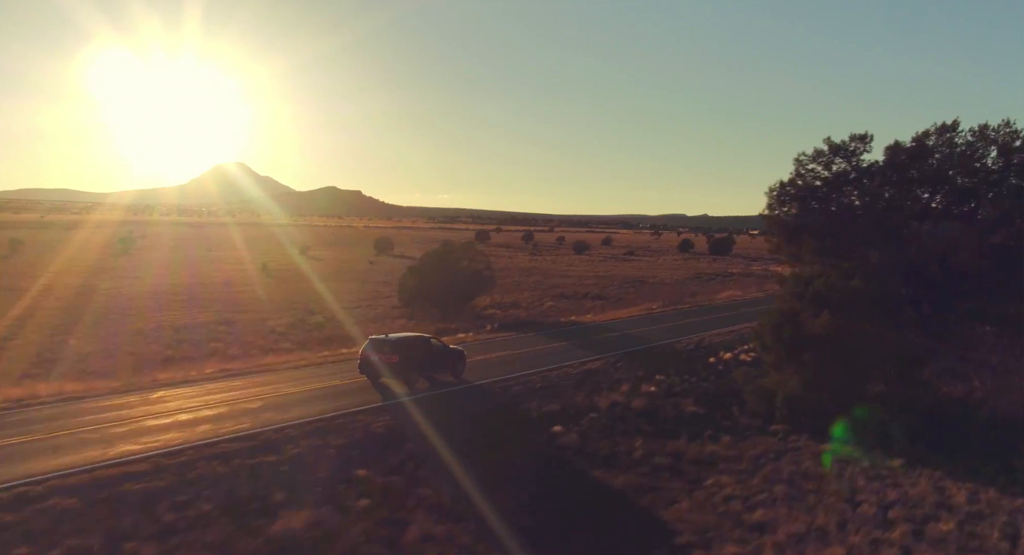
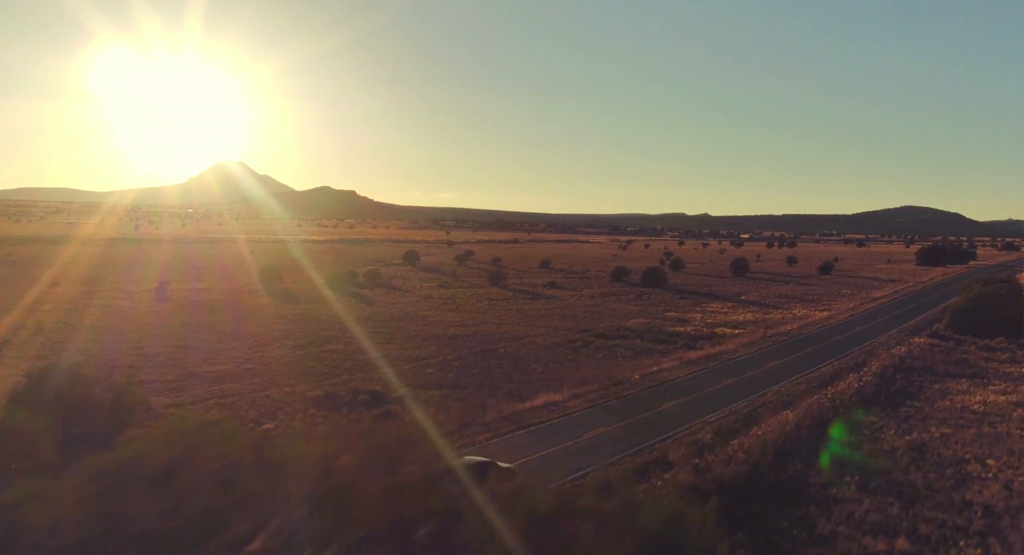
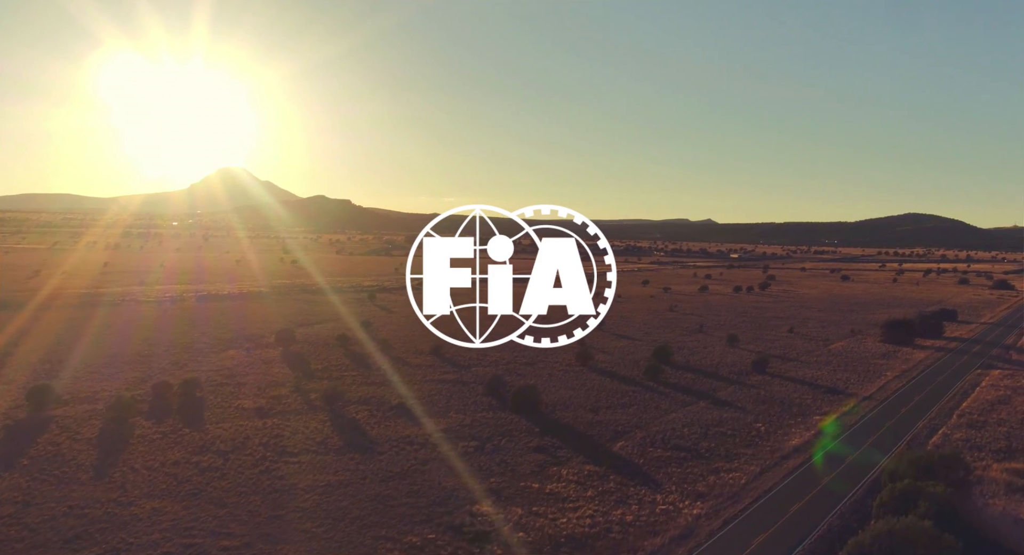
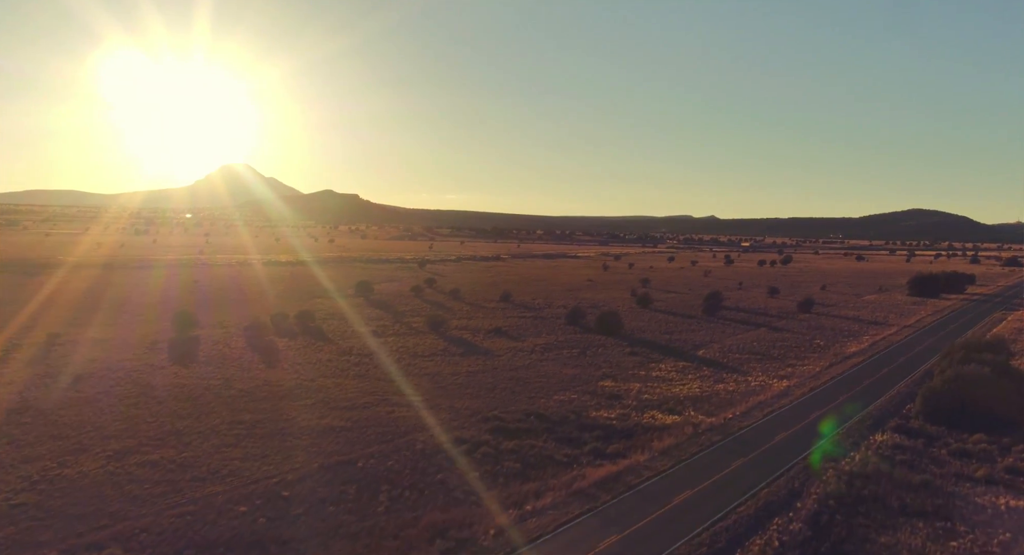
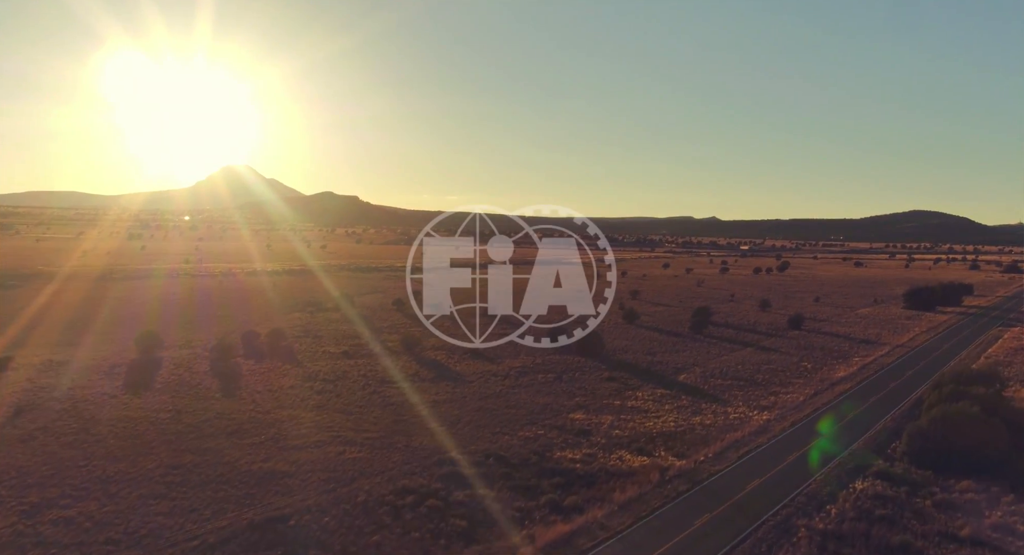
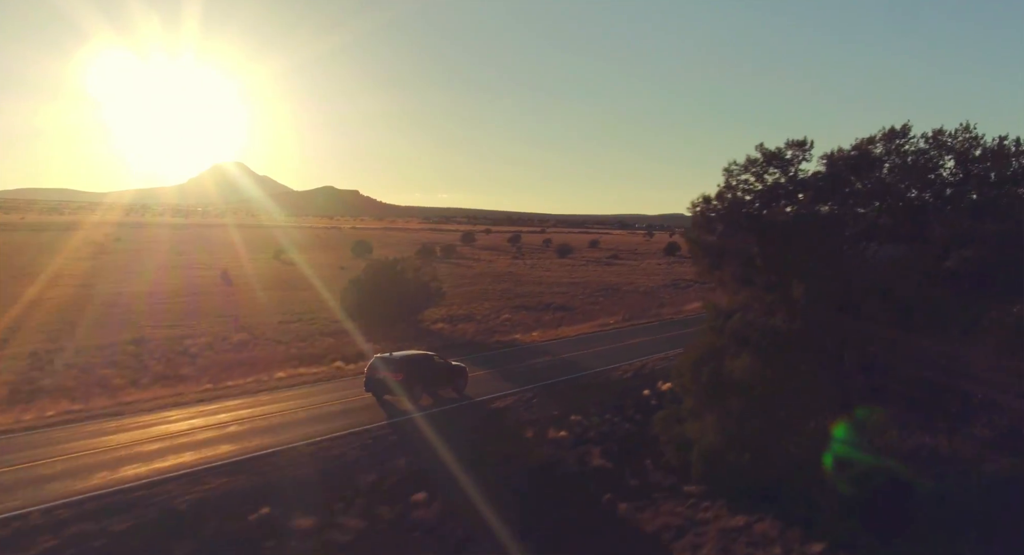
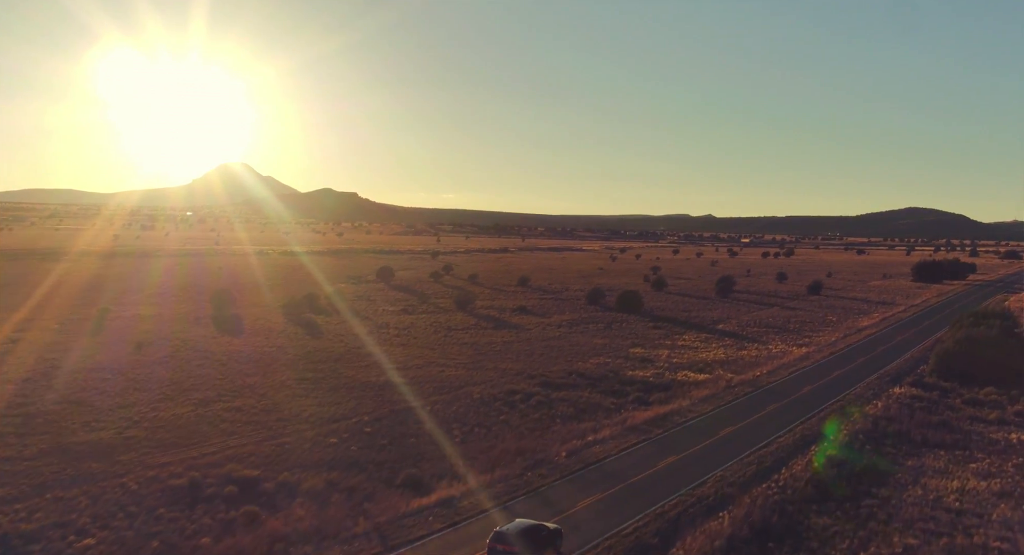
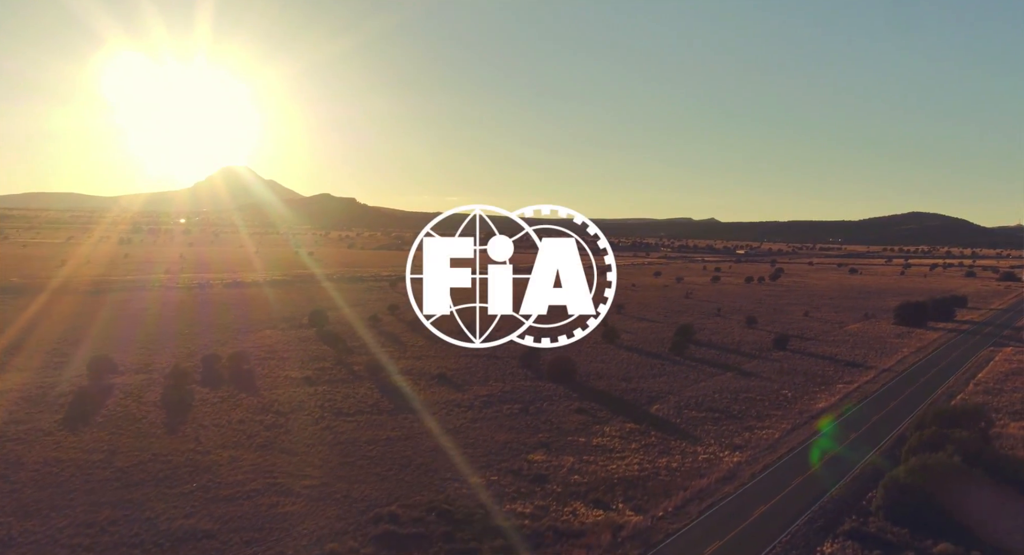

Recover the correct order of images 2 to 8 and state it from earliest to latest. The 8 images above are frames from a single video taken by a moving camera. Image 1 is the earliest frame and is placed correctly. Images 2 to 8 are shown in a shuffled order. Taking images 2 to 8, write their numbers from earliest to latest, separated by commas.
6, 2, 7, 4, 5, 8, 3
